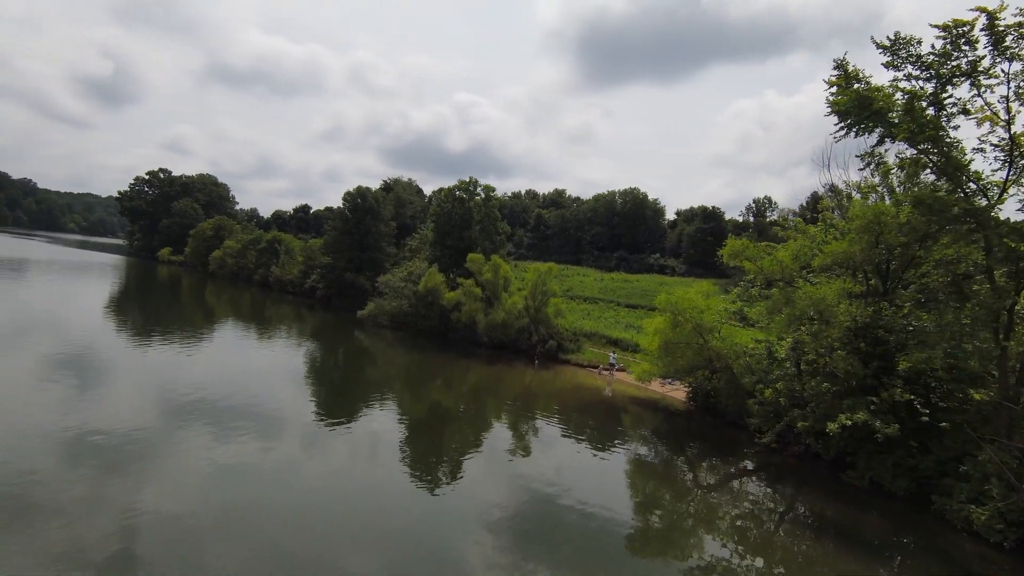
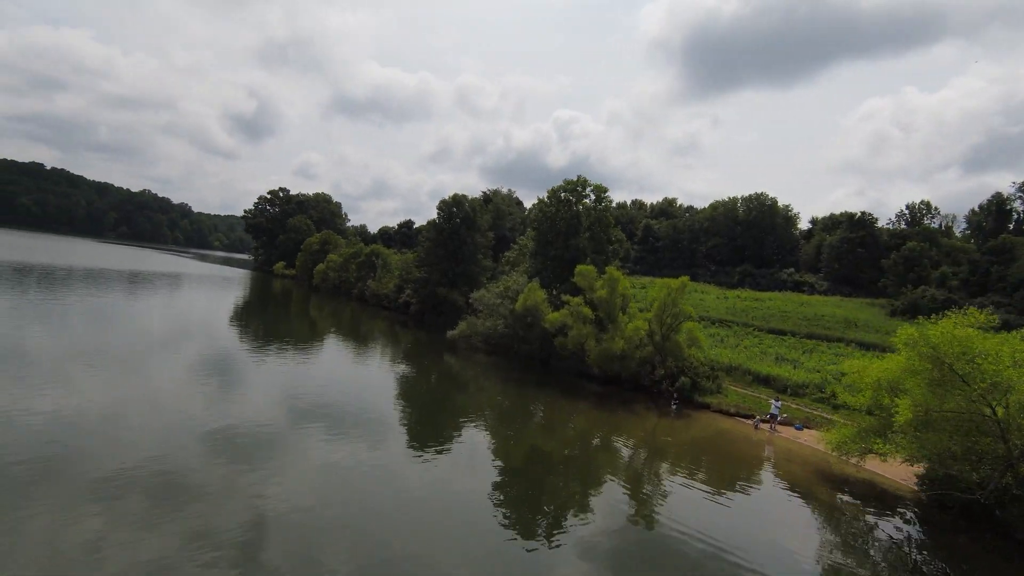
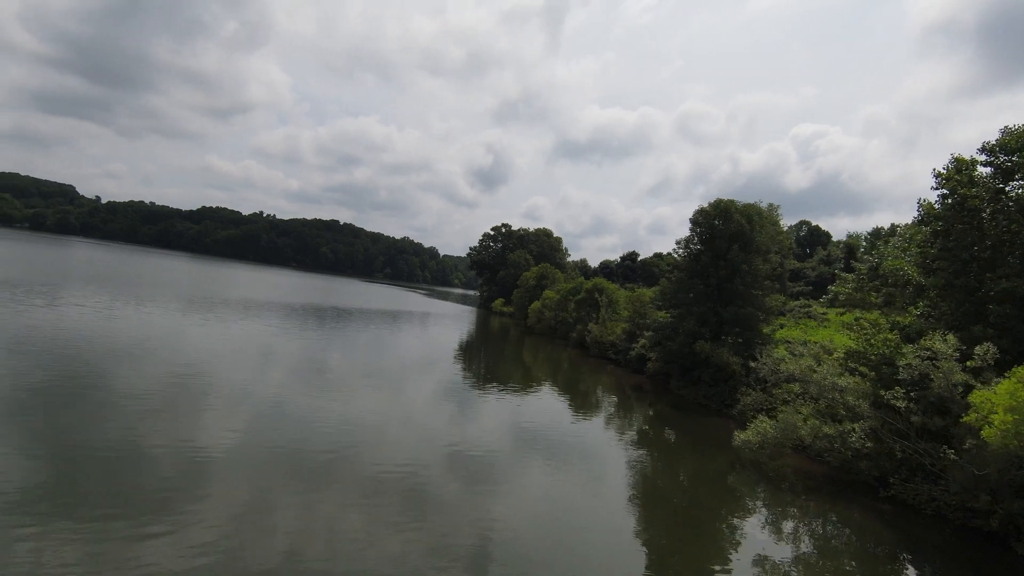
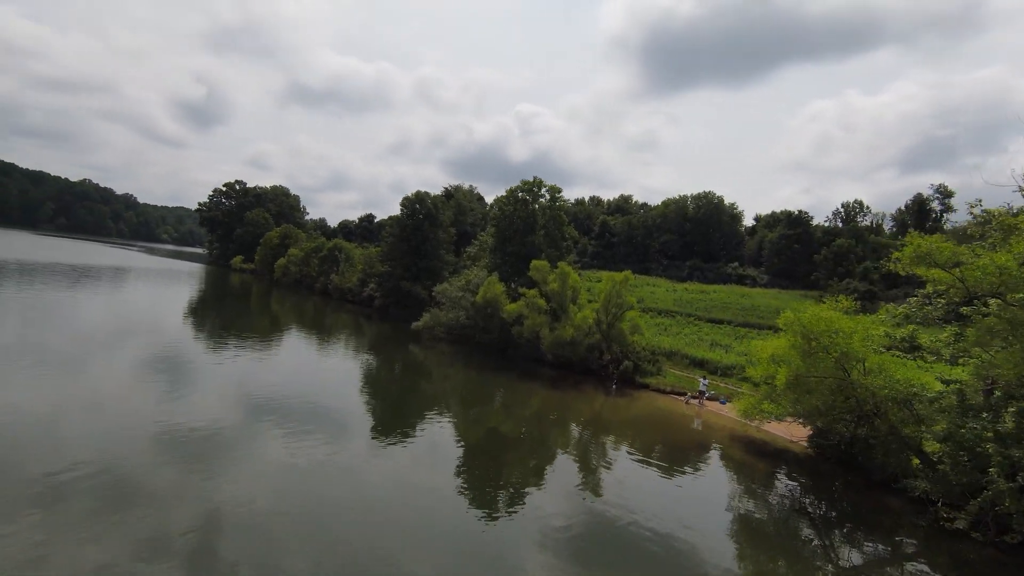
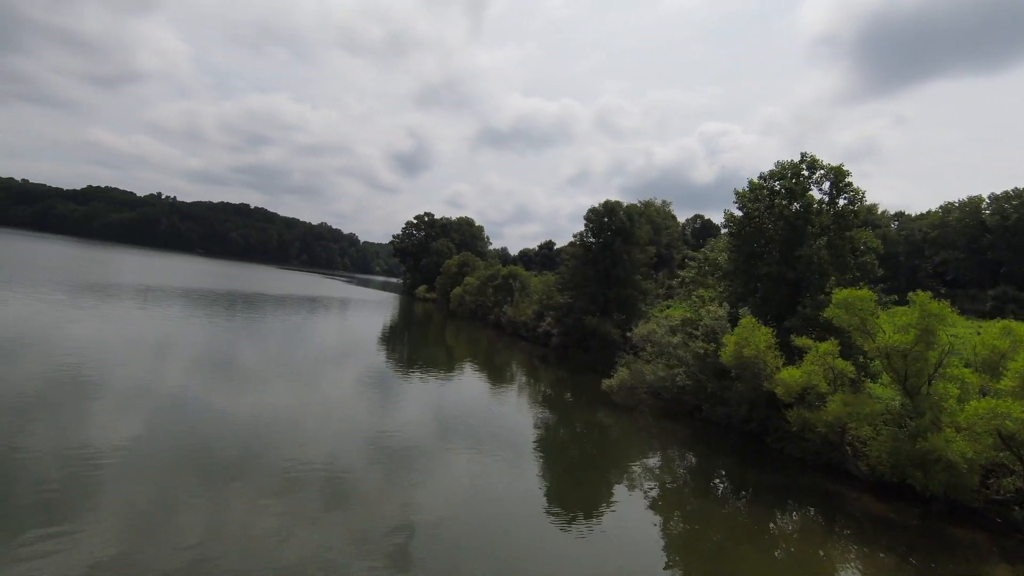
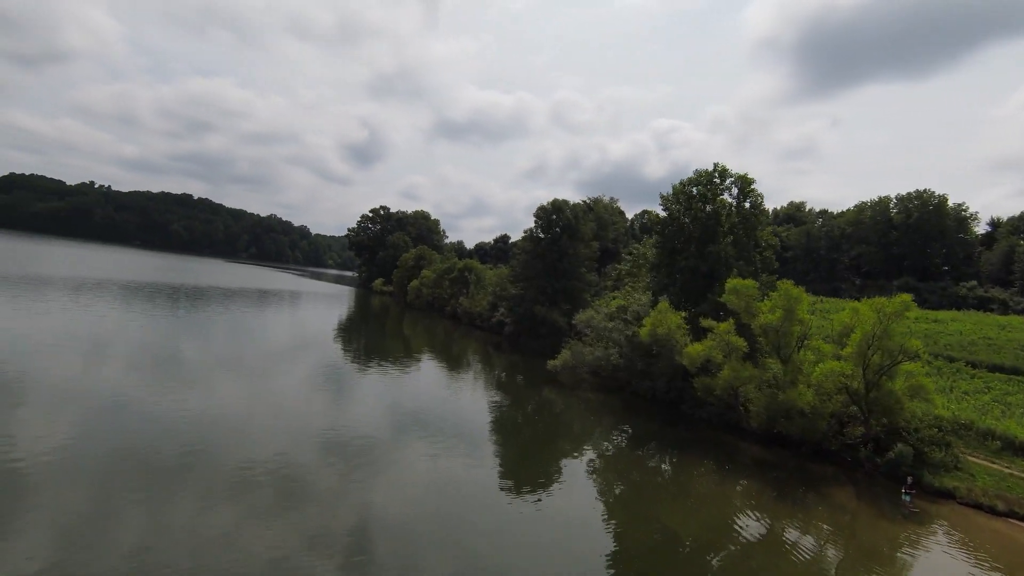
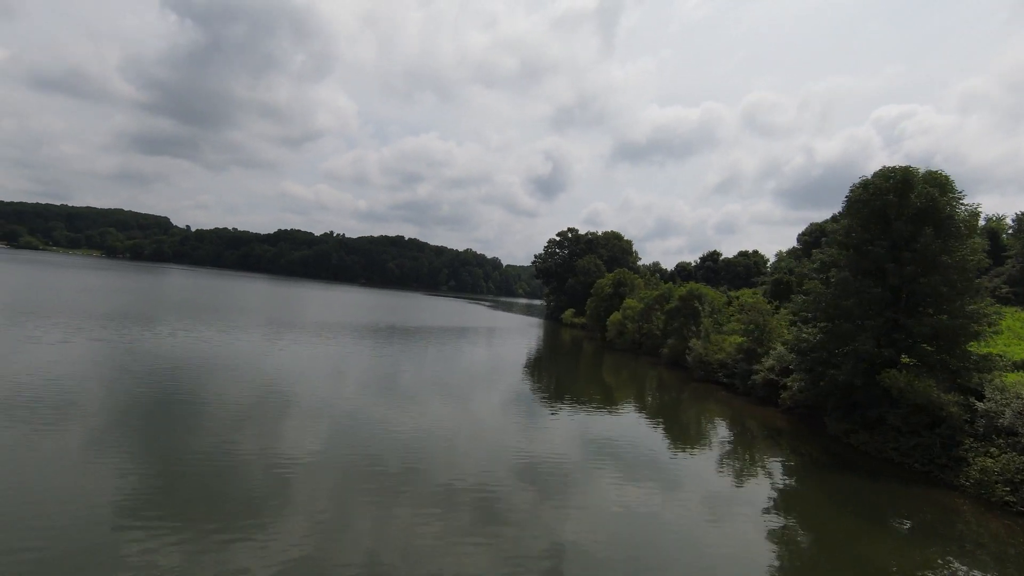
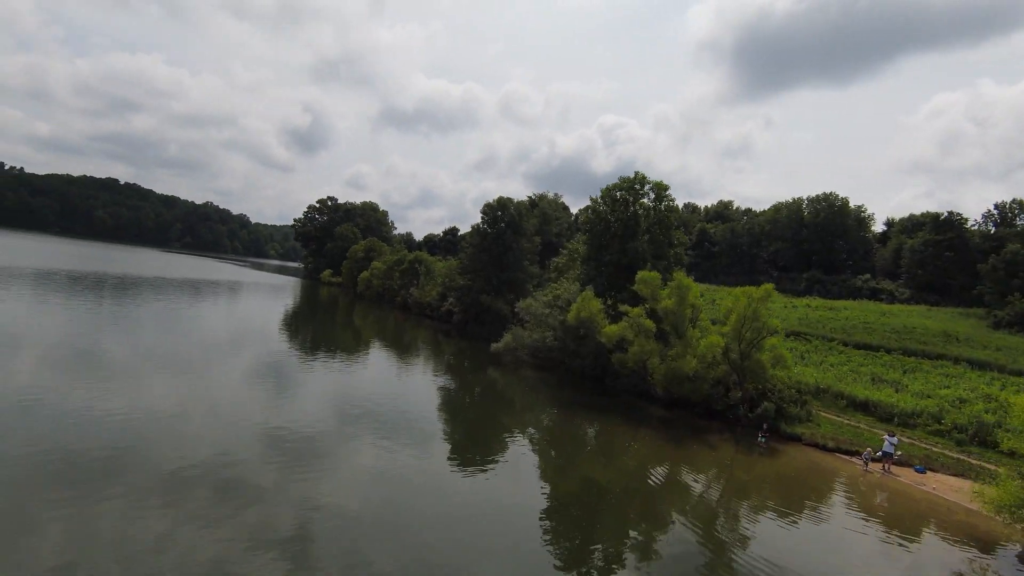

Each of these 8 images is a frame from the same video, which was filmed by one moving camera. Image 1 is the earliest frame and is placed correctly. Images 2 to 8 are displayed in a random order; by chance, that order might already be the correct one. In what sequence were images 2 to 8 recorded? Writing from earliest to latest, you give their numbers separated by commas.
4, 2, 8, 6, 5, 3, 7
